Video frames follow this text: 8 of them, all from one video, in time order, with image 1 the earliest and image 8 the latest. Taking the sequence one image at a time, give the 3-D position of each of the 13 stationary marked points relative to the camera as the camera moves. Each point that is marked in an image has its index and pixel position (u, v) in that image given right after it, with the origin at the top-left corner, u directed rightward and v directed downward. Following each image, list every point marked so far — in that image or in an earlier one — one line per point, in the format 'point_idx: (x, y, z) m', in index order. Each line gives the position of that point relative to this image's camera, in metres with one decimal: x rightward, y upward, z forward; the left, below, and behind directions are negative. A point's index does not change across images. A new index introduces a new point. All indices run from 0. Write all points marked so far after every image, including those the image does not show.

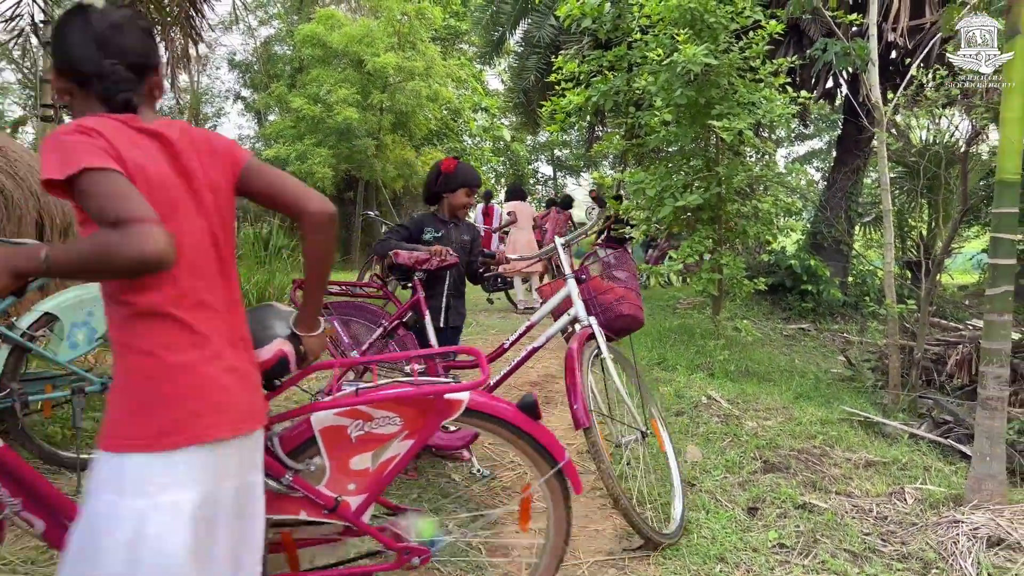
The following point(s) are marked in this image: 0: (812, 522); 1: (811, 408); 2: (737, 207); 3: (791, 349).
0: (+1.2, -0.9, +2.7) m
1: (+2.0, -0.8, +4.6) m
2: (+2.0, +0.7, +6.3) m
3: (+2.9, -0.6, +7.2) m
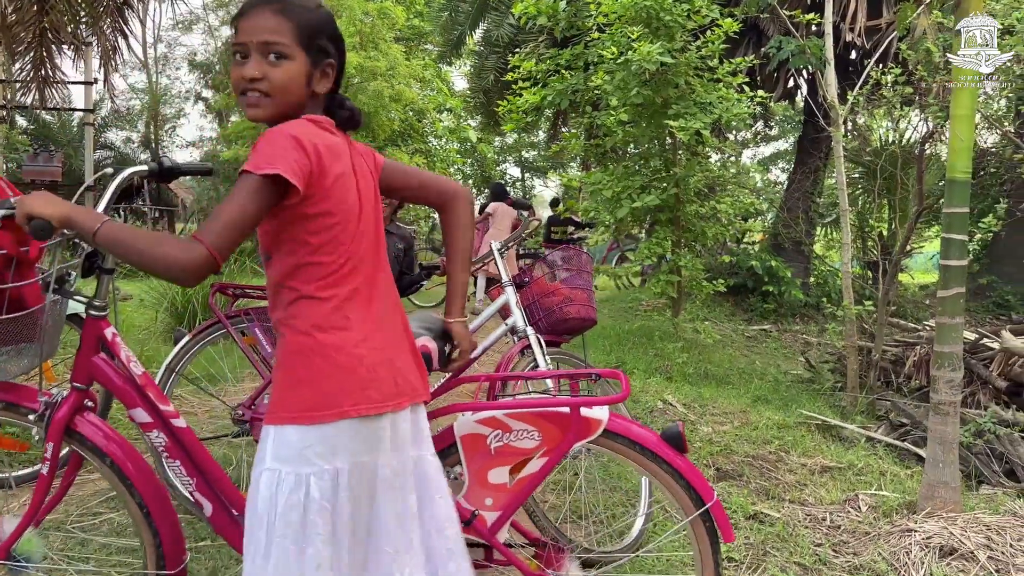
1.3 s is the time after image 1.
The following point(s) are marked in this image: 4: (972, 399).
0: (+0.9, -0.9, +2.6) m
1: (+1.7, -0.8, +4.5) m
2: (+1.7, +0.7, +6.3) m
3: (+2.5, -0.6, +7.1) m
4: (+3.0, -0.7, +4.5) m
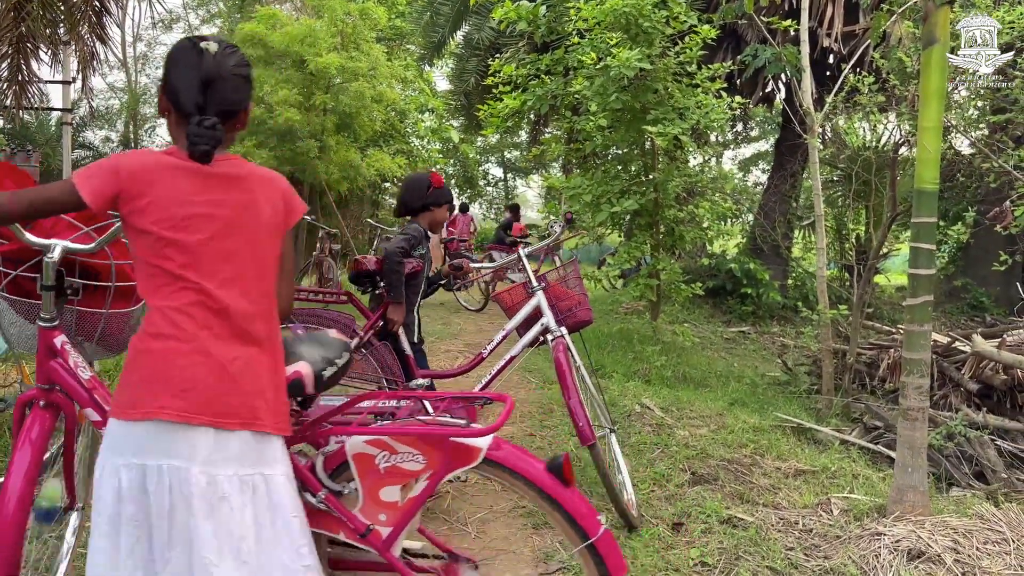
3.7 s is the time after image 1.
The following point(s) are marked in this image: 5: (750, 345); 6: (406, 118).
0: (+0.9, -1.0, +2.6) m
1: (+1.5, -0.8, +4.5) m
2: (+1.5, +0.7, +6.3) m
3: (+2.3, -0.7, +7.2) m
4: (+2.9, -0.8, +4.6) m
5: (+2.6, -0.6, +7.7) m
6: (-1.9, +3.1, +12.6) m
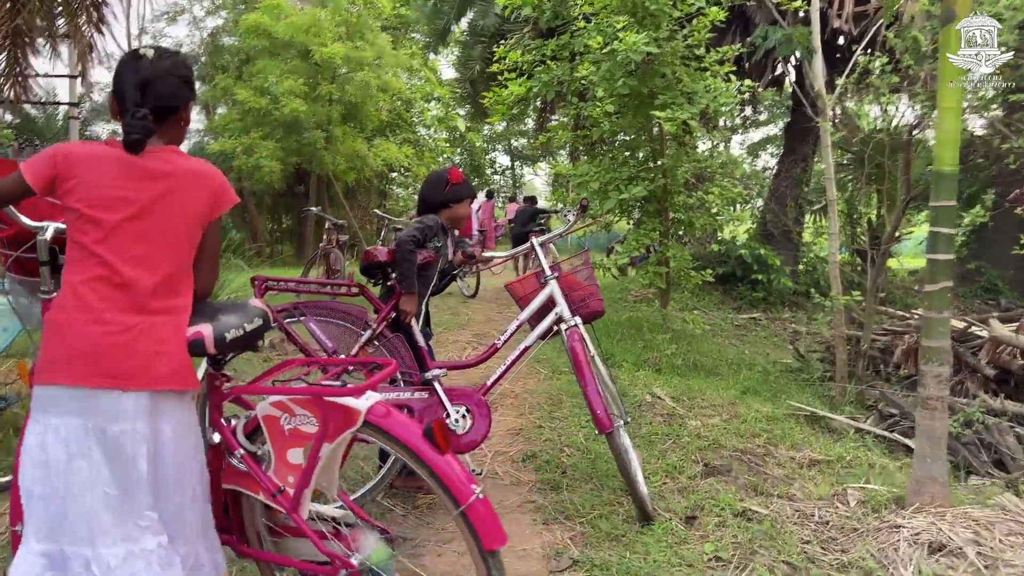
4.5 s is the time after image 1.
0: (+0.9, -0.9, +2.6) m
1: (+1.6, -0.7, +4.5) m
2: (+1.5, +0.8, +6.2) m
3: (+2.4, -0.5, +7.1) m
4: (+2.9, -0.6, +4.5) m
5: (+2.7, -0.5, +7.6) m
6: (-1.8, +3.3, +12.5) m
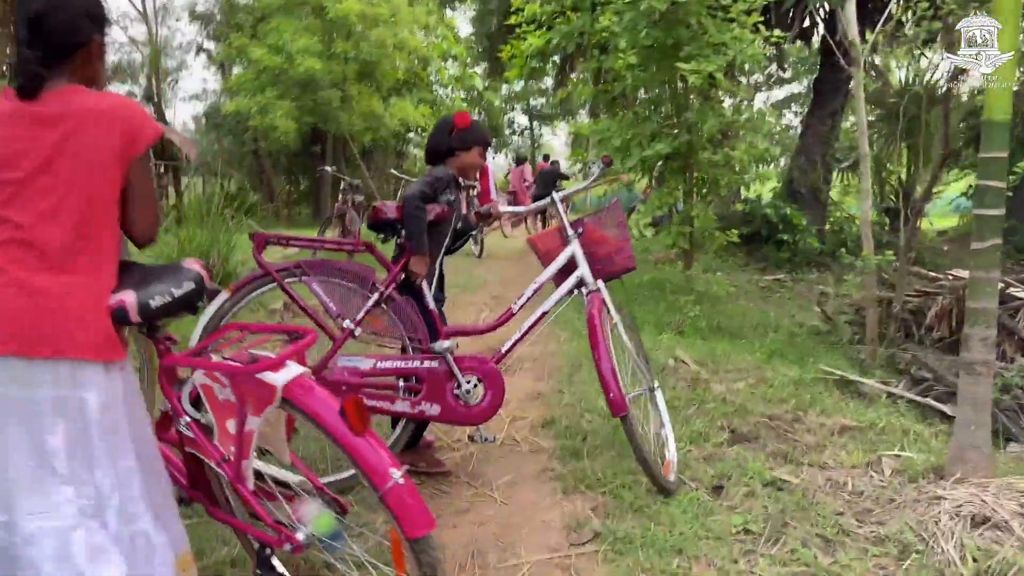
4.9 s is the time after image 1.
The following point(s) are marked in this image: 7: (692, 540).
0: (+1.0, -0.8, +2.5) m
1: (+1.7, -0.5, +4.3) m
2: (+1.7, +1.2, +6.0) m
3: (+2.6, -0.1, +6.9) m
4: (+3.0, -0.4, +4.3) m
5: (+2.9, -0.1, +7.4) m
6: (-1.5, +3.9, +12.2) m
7: (+0.6, -0.8, +2.2) m
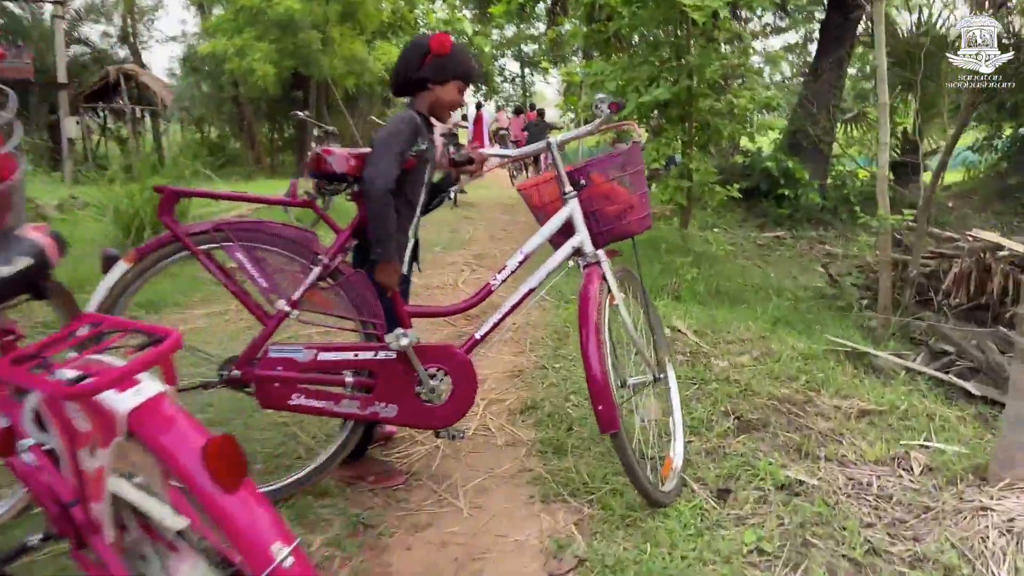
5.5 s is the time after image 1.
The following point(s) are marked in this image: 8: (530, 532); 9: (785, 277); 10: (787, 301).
0: (+0.9, -0.7, +2.1) m
1: (+1.6, -0.3, +3.9) m
2: (+1.6, +1.5, +5.5) m
3: (+2.4, +0.2, +6.5) m
4: (+2.9, -0.2, +4.0) m
5: (+2.8, +0.4, +7.0) m
6: (-1.7, +4.7, +11.5) m
7: (+0.5, -0.7, +1.8) m
8: (0.0, -0.7, +2.0) m
9: (+2.4, +0.1, +6.0) m
10: (+1.9, -0.1, +4.9) m
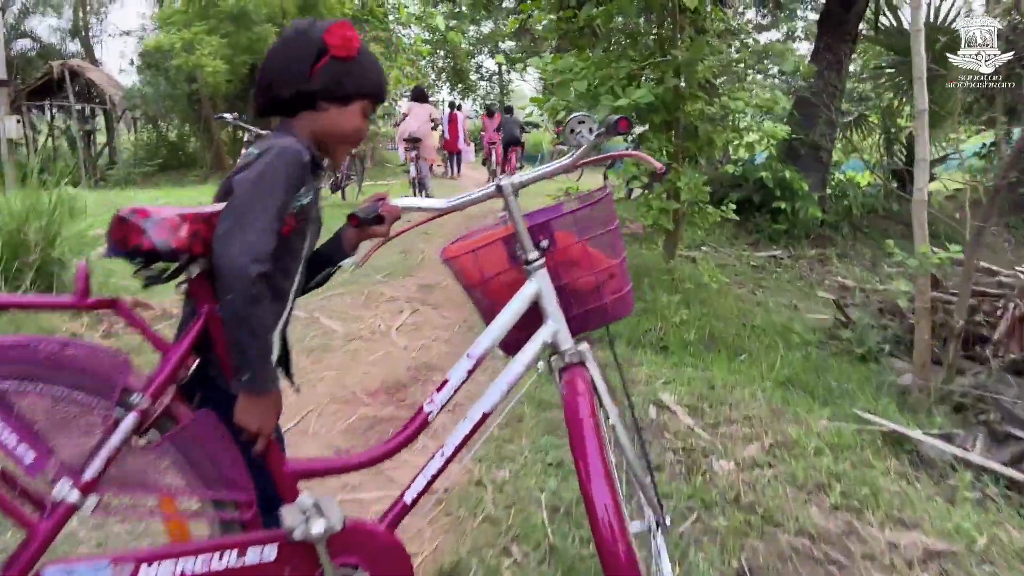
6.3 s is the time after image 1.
0: (+0.6, -0.9, +1.2) m
1: (+1.3, -0.5, +3.1) m
2: (+1.3, +1.2, +4.6) m
3: (+2.1, 0.0, +5.7) m
4: (+2.7, -0.5, +3.1) m
5: (+2.4, +0.1, +6.1) m
6: (-2.2, +4.5, +10.5) m
7: (+0.3, -1.0, +0.9) m
8: (-0.2, -1.0, +1.1) m
9: (+2.0, -0.2, +5.1) m
10: (+1.7, -0.4, +4.0) m
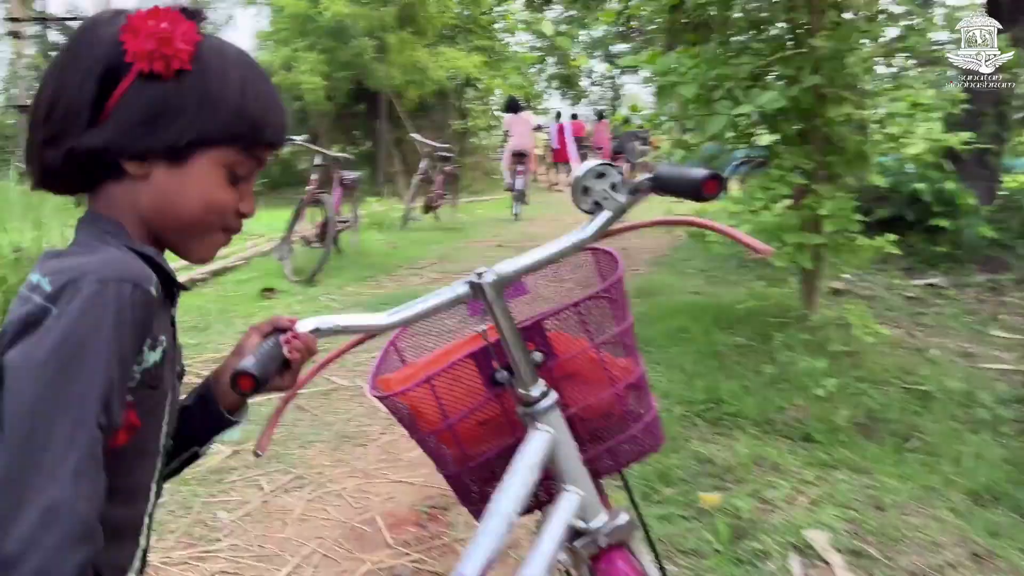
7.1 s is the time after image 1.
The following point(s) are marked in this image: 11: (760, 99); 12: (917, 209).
0: (+0.6, -1.2, +0.3) m
1: (+1.6, -0.8, +2.1) m
2: (+1.8, +0.9, +3.6) m
3: (+2.7, -0.3, +4.5) m
4: (+2.9, -0.7, +1.9) m
5: (+3.1, -0.2, +4.9) m
6: (-0.7, +4.2, +10.0) m
7: (+0.2, -1.3, +0.1) m
8: (-0.2, -1.2, +0.3) m
9: (+2.6, -0.5, +4.0) m
10: (+2.0, -0.7, +2.9) m
11: (+1.2, +0.9, +3.4) m
12: (+3.6, +0.7, +6.1) m
